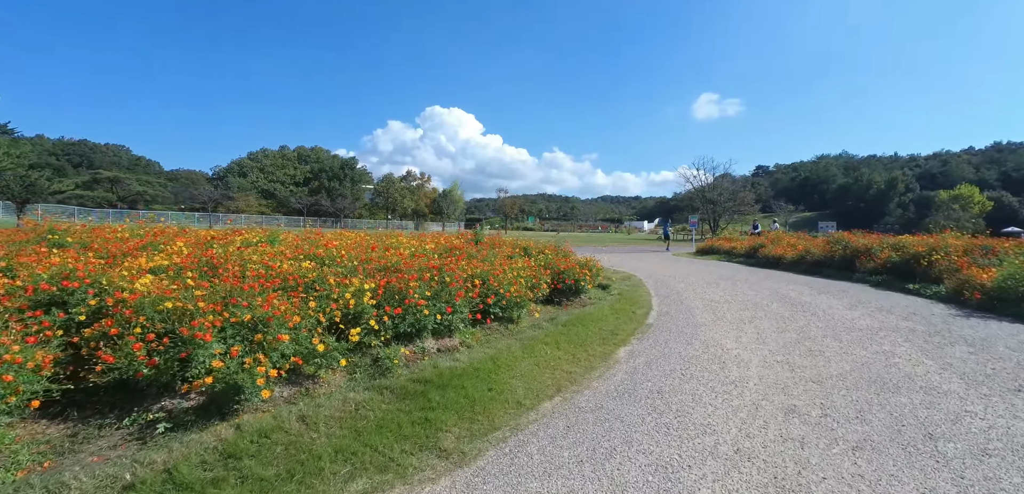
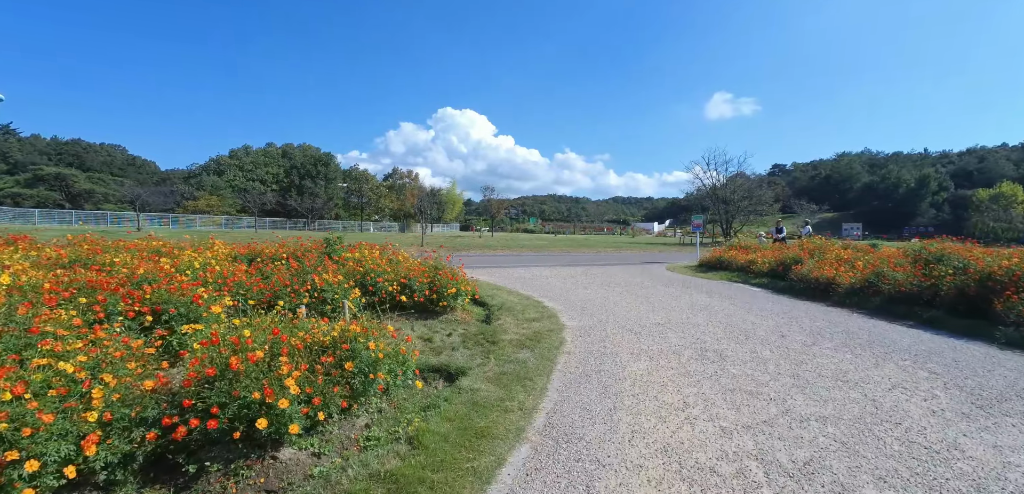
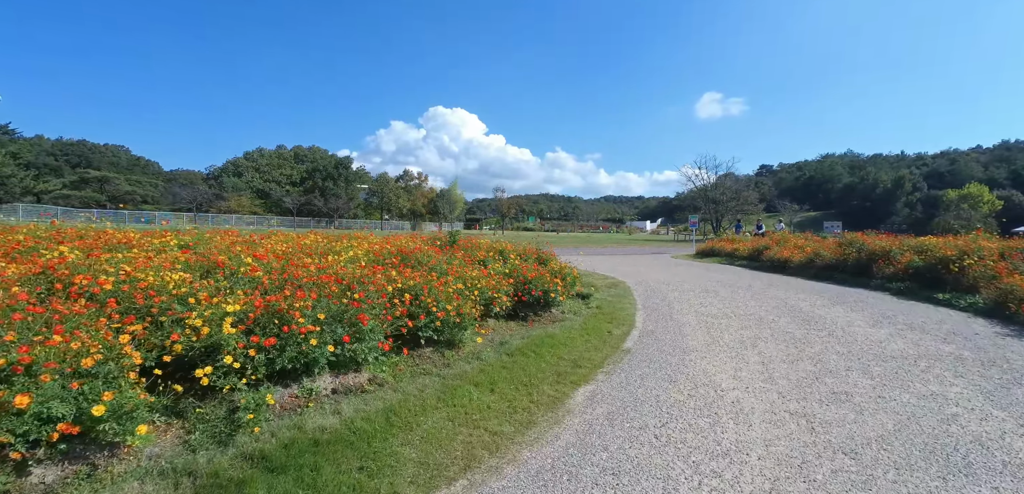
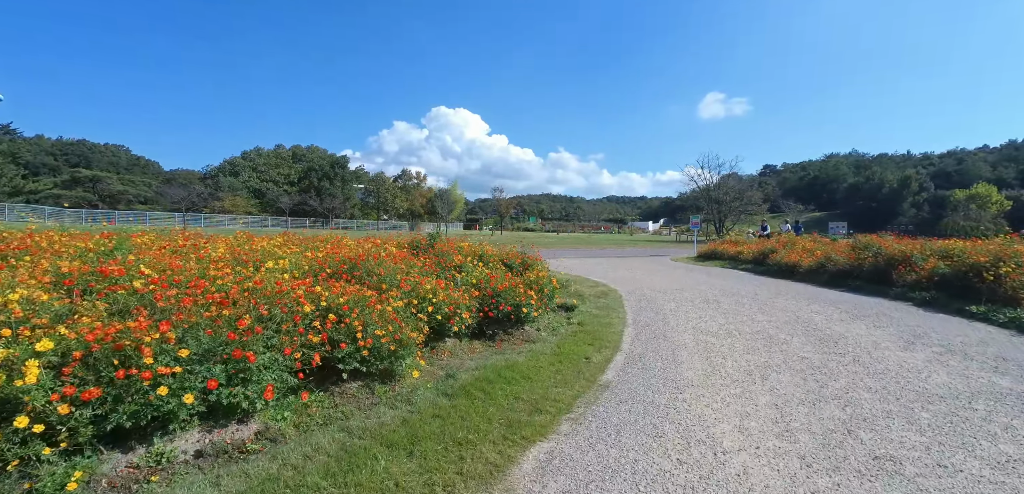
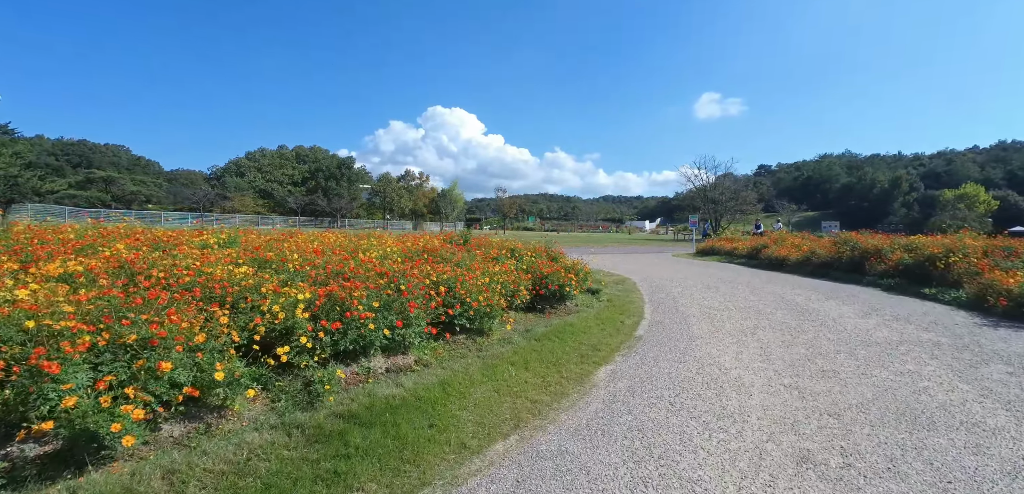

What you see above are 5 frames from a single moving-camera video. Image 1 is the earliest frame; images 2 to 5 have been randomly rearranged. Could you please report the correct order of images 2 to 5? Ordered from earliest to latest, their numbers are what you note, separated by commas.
5, 3, 4, 2
